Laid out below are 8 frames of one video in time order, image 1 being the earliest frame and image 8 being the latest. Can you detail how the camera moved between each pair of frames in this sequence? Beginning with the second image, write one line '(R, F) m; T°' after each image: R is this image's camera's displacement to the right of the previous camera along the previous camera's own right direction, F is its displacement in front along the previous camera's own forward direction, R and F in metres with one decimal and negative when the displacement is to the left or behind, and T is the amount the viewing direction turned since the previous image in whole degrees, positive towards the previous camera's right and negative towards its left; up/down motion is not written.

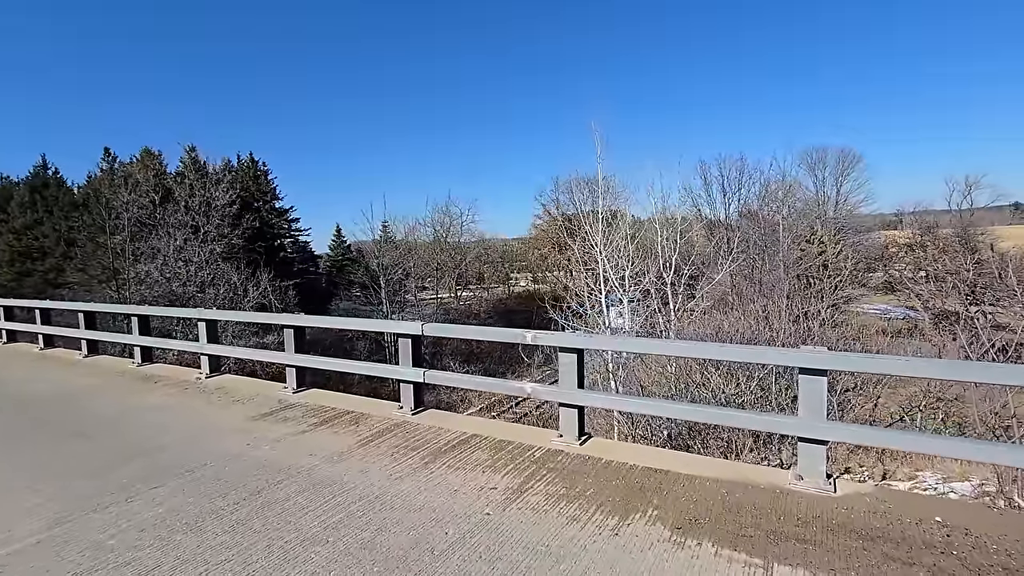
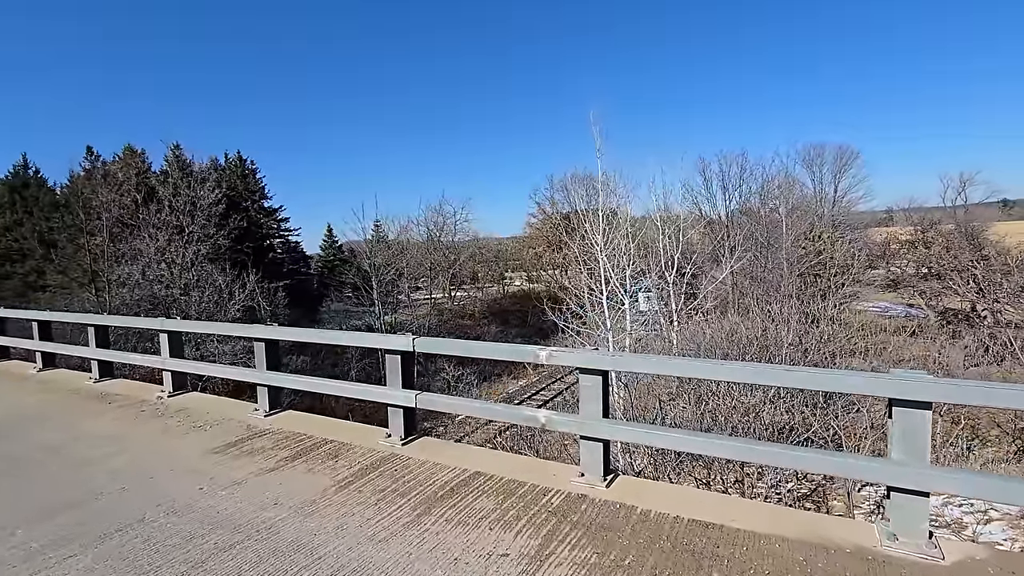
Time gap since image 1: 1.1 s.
(-0.1, +0.4) m; +1°
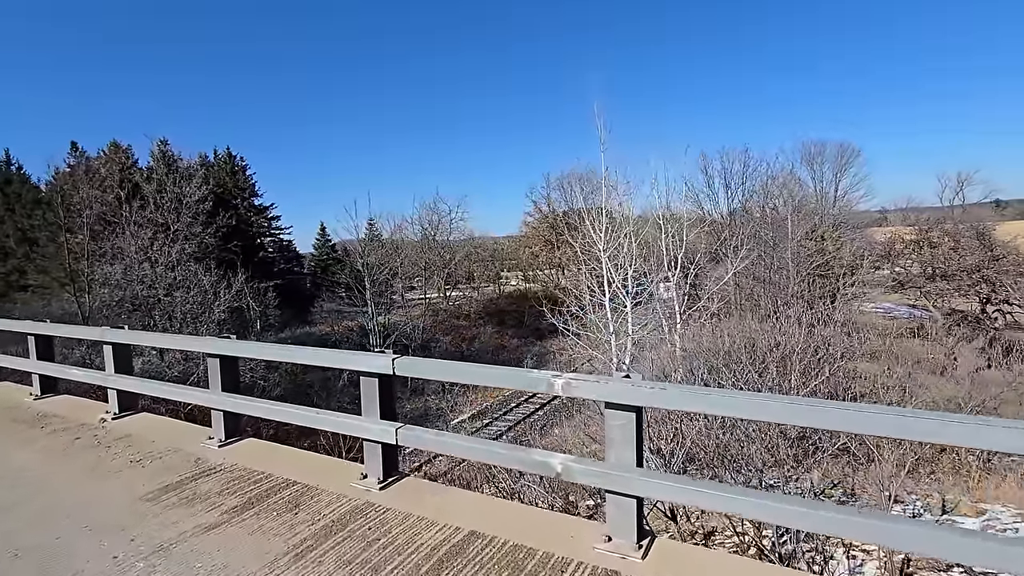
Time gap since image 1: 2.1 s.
(0.0, +0.4) m; 0°
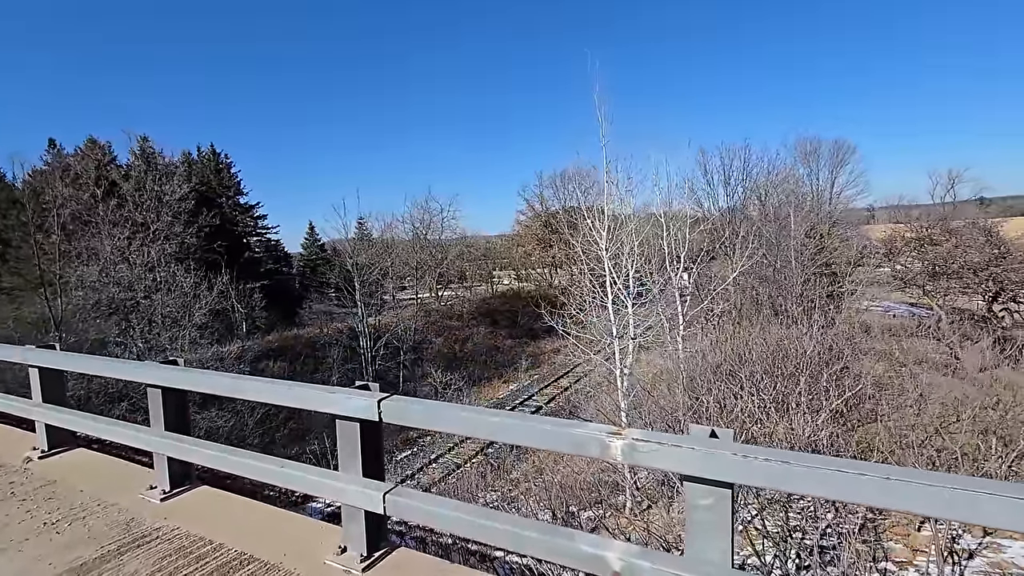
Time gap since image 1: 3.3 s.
(-0.1, +0.4) m; +1°
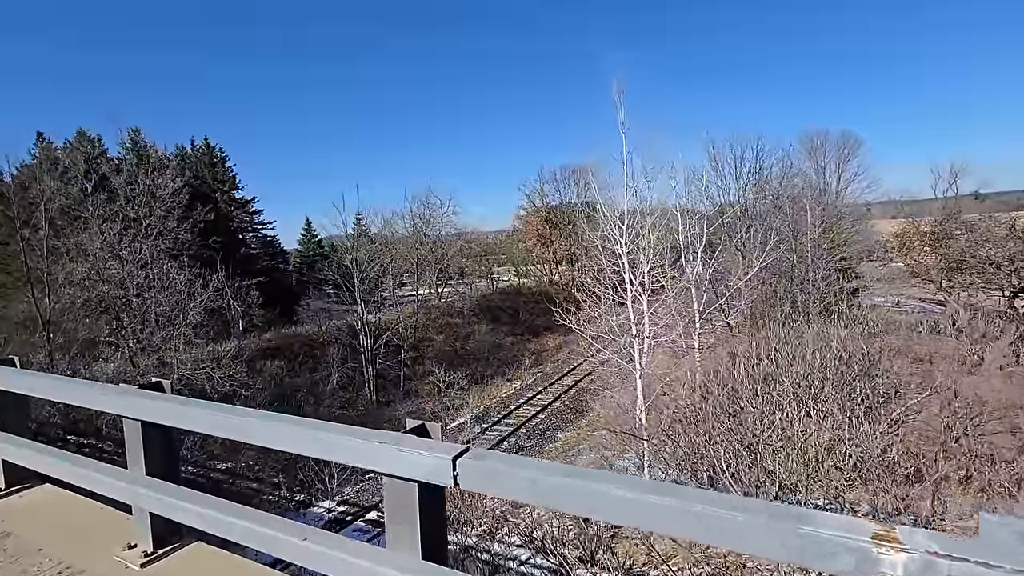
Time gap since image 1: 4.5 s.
(-0.2, +0.4) m; 0°
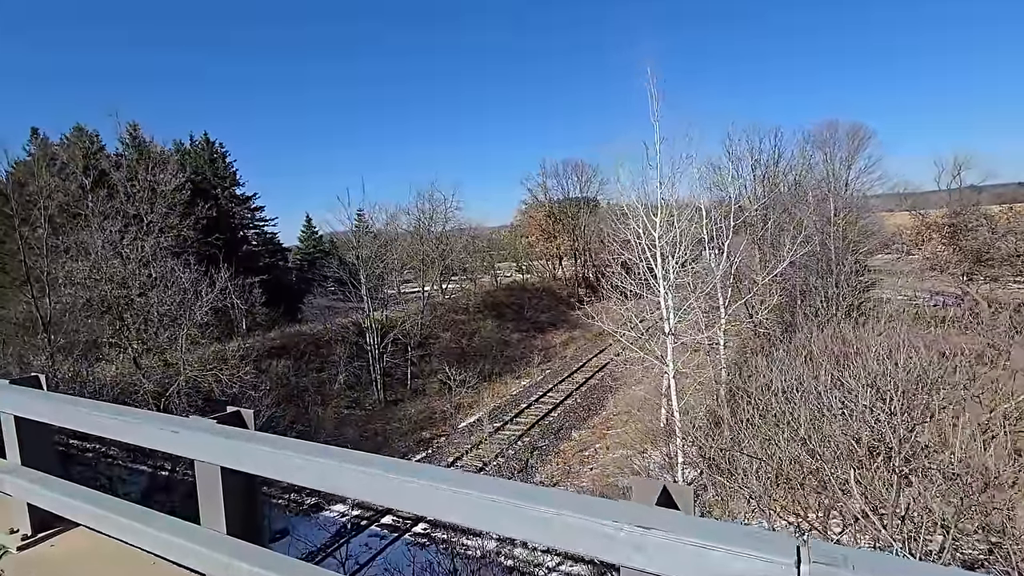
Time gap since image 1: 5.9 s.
(-0.4, +0.3) m; 0°
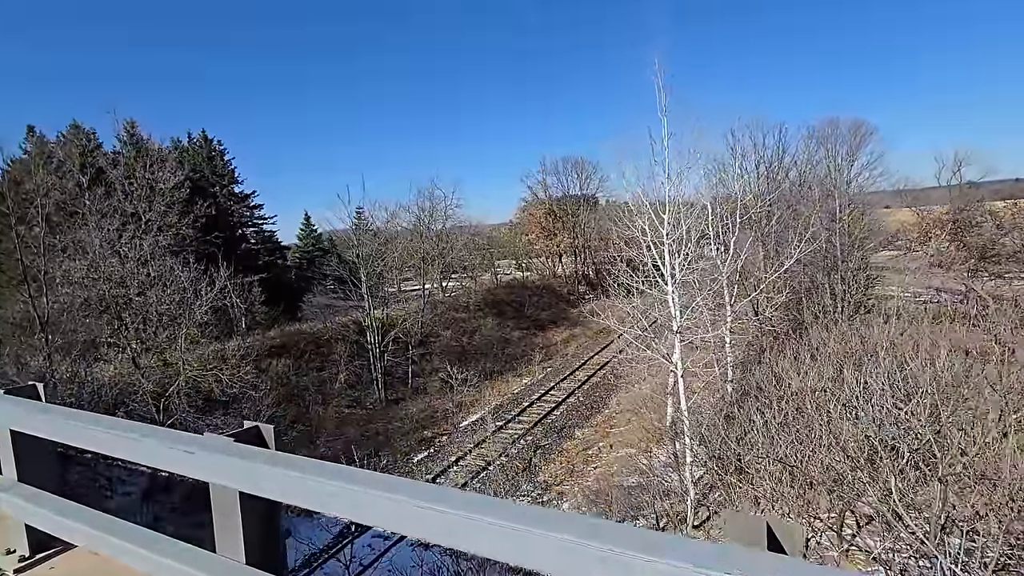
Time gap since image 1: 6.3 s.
(-0.1, +0.1) m; 0°
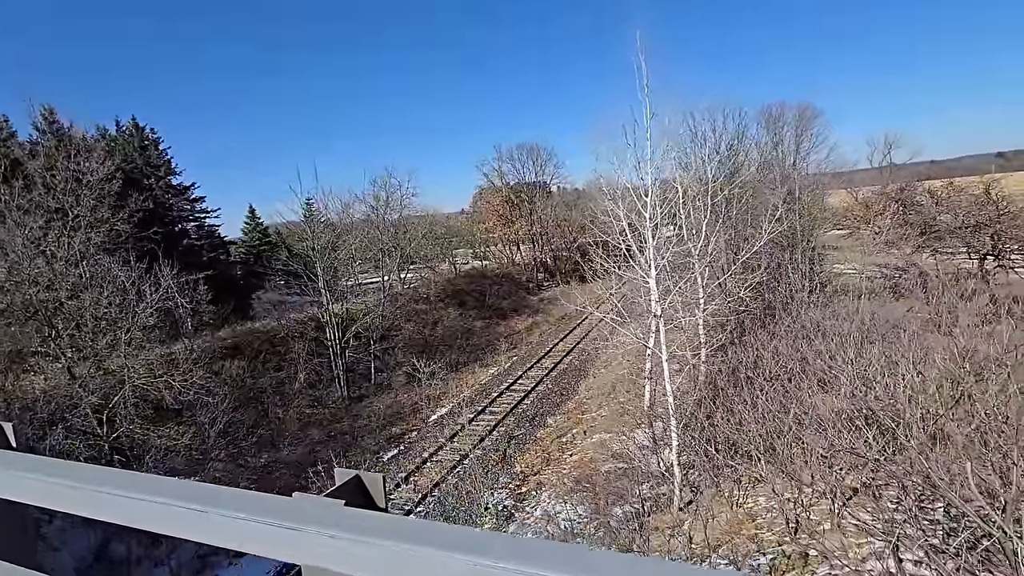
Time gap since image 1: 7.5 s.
(-0.3, +0.3) m; +5°
